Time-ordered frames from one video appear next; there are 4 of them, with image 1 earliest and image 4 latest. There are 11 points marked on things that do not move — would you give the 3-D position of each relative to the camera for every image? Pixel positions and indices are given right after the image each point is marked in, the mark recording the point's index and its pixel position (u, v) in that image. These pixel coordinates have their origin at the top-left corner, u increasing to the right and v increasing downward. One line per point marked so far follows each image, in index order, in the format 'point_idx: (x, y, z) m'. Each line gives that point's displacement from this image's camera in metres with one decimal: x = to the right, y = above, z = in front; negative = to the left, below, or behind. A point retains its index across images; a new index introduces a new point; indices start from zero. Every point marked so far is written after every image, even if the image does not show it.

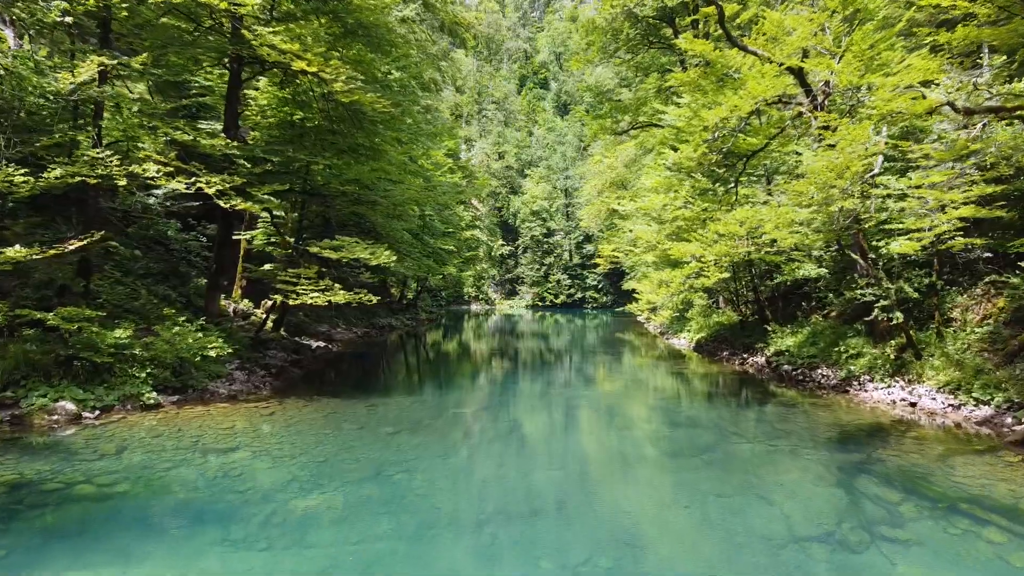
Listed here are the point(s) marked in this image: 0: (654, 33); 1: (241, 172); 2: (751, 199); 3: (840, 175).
0: (+3.1, +5.6, +16.1) m
1: (-3.6, +1.5, +9.7) m
2: (+3.1, +1.2, +9.6) m
3: (+3.3, +1.1, +7.3) m
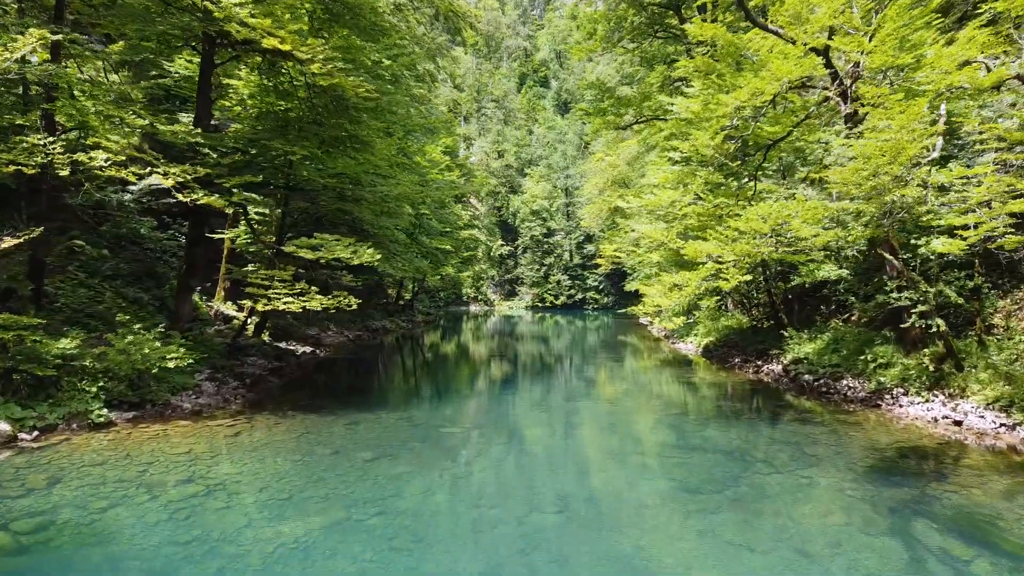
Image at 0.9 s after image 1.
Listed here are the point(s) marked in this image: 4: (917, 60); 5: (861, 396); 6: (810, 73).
0: (+3.1, +5.6, +15.3) m
1: (-3.6, +1.5, +8.9) m
2: (+3.1, +1.1, +8.8) m
3: (+3.3, +1.1, +6.5) m
4: (+4.1, +2.3, +7.3) m
5: (+4.0, -1.2, +8.3) m
6: (+3.2, +2.3, +7.7) m
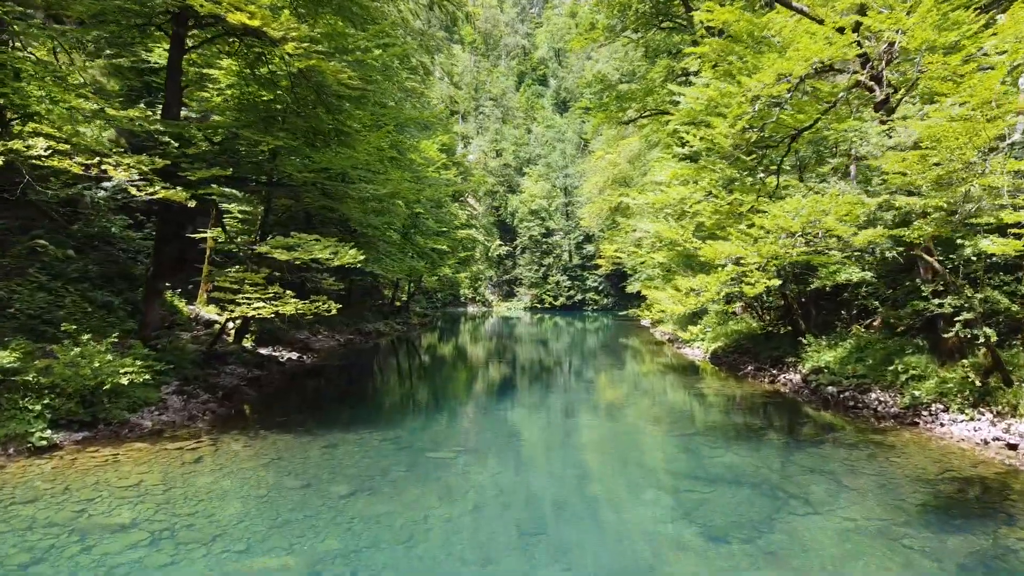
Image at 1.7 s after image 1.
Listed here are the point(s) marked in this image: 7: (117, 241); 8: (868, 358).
0: (+3.1, +5.5, +14.5) m
1: (-3.6, +1.4, +8.1) m
2: (+3.1, +1.1, +8.0) m
3: (+3.2, +1.0, +5.7) m
4: (+4.0, +2.2, +6.6) m
5: (+3.9, -1.3, +7.5) m
6: (+3.1, +2.2, +7.0) m
7: (-6.1, +0.7, +11.2) m
8: (+4.3, -0.8, +8.8) m
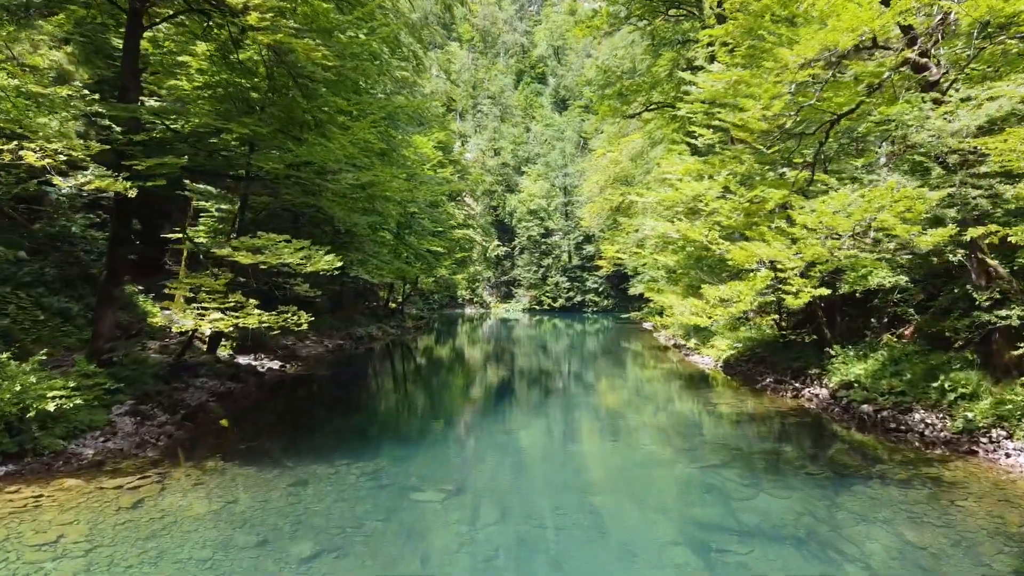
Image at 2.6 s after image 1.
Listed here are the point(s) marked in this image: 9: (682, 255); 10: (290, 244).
0: (+3.0, +5.5, +13.6) m
1: (-3.7, +1.4, +7.2) m
2: (+3.1, +1.0, +7.1) m
3: (+3.2, +1.0, +4.8) m
4: (+4.0, +2.2, +5.7) m
5: (+3.9, -1.3, +6.6) m
6: (+3.1, +2.1, +6.1) m
7: (-6.1, +0.7, +10.2) m
8: (+4.3, -0.9, +7.9) m
9: (+2.5, +0.5, +10.9) m
10: (-2.1, +0.4, +6.9) m
